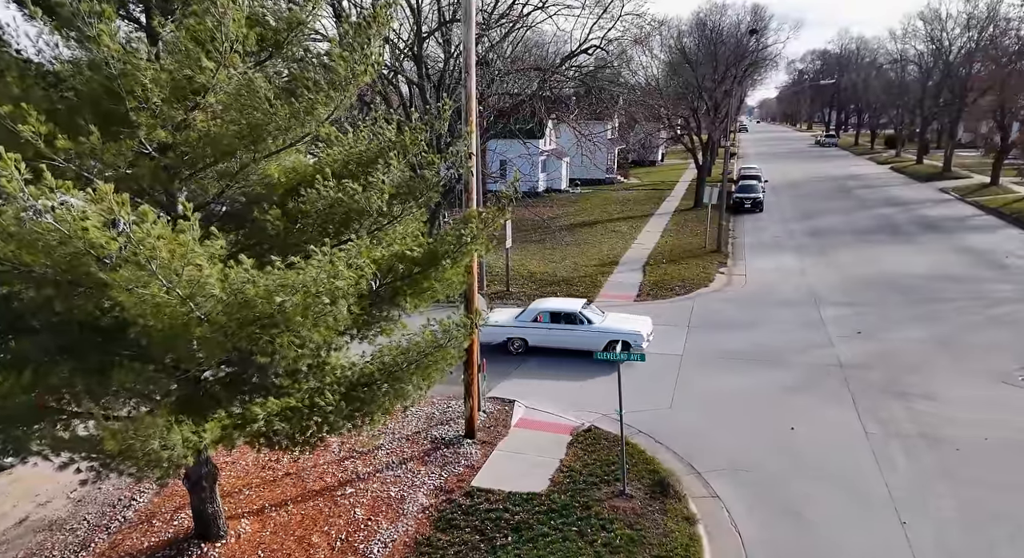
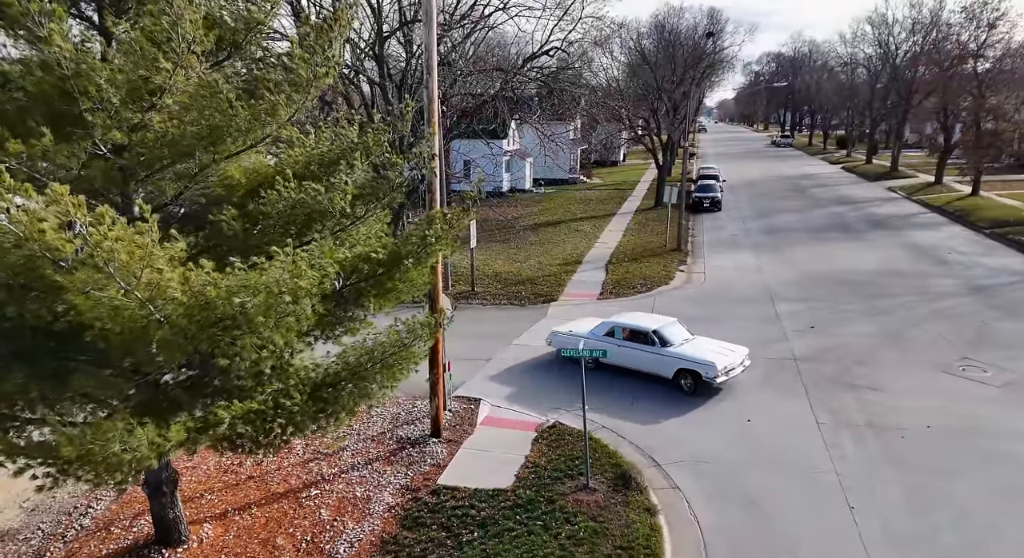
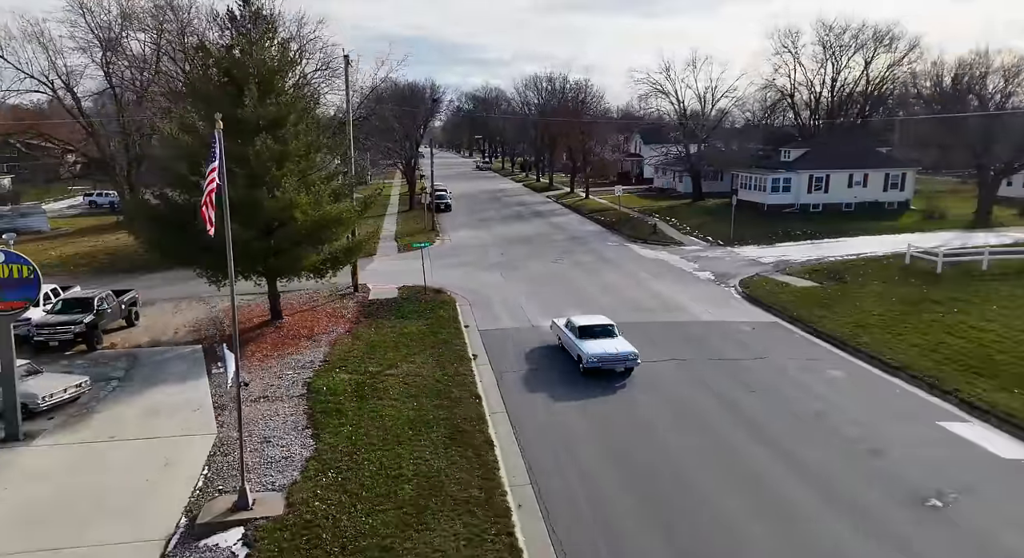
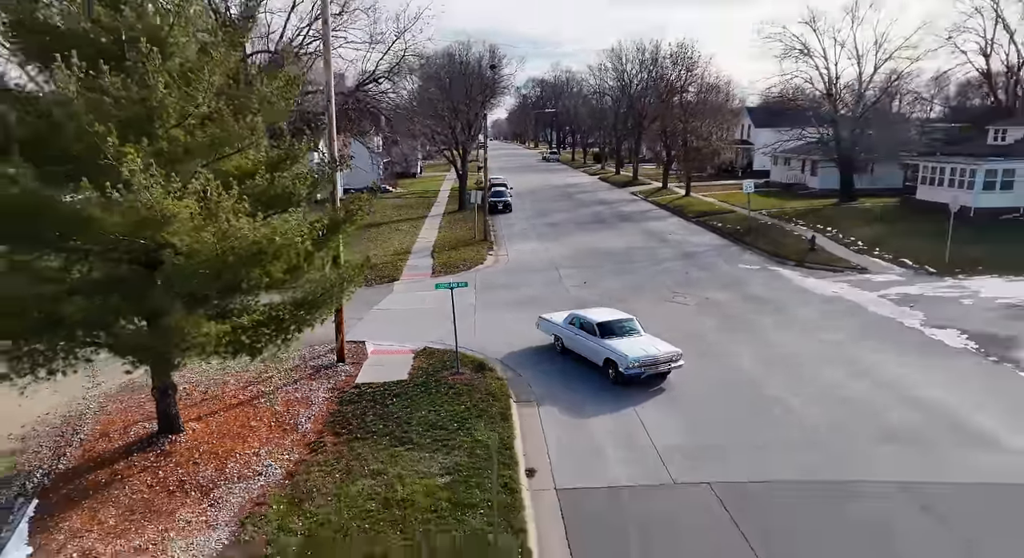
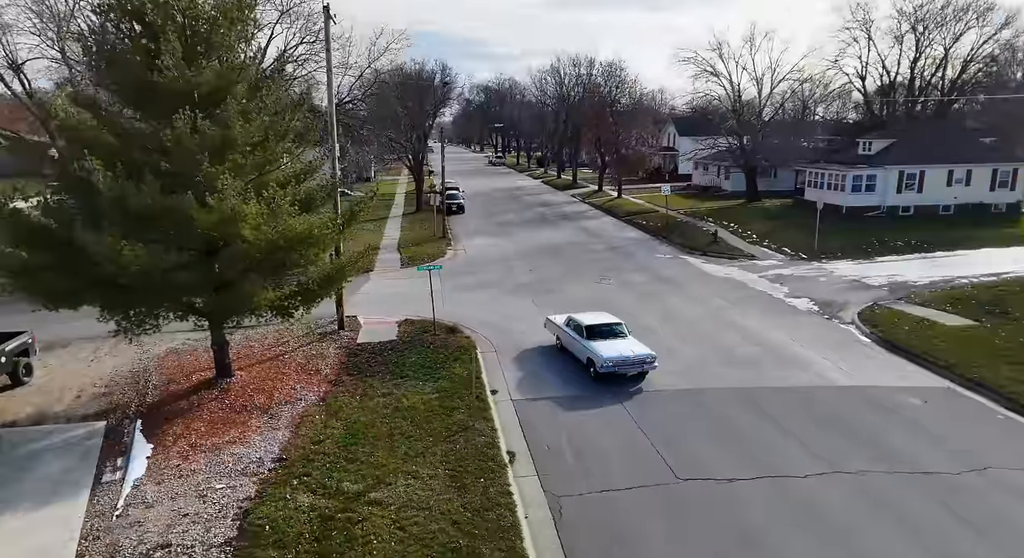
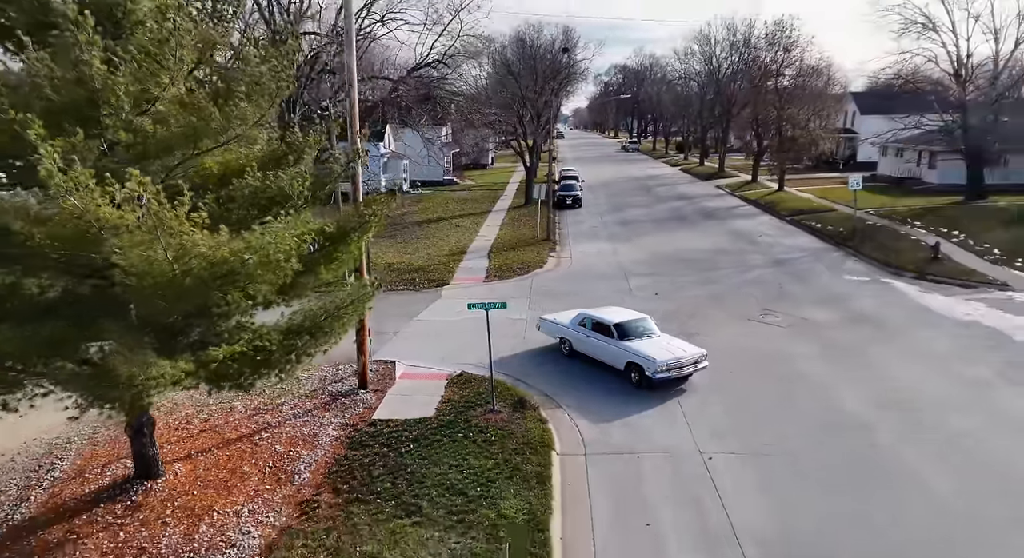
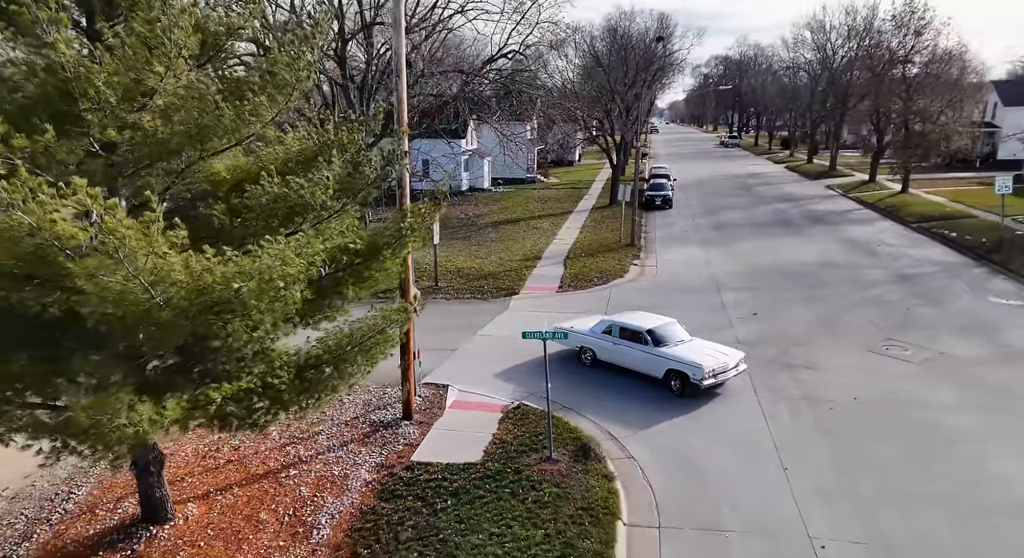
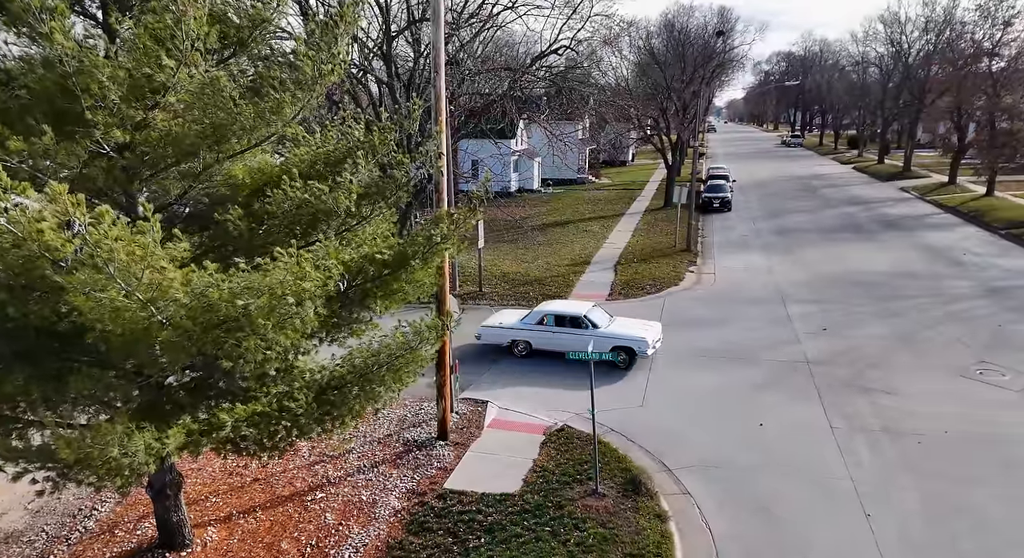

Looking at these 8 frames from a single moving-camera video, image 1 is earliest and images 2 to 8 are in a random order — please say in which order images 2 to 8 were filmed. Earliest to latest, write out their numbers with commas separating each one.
8, 2, 7, 6, 4, 5, 3
